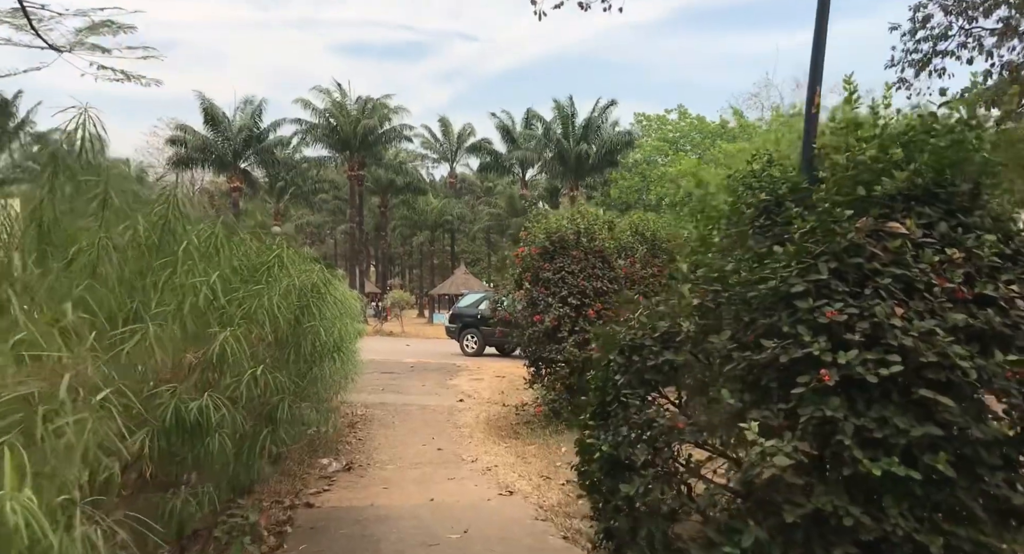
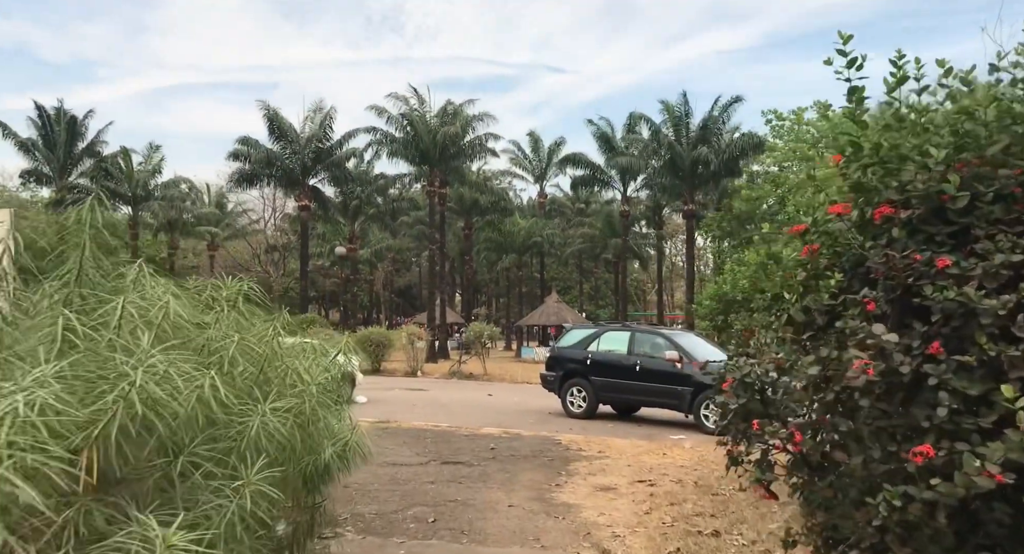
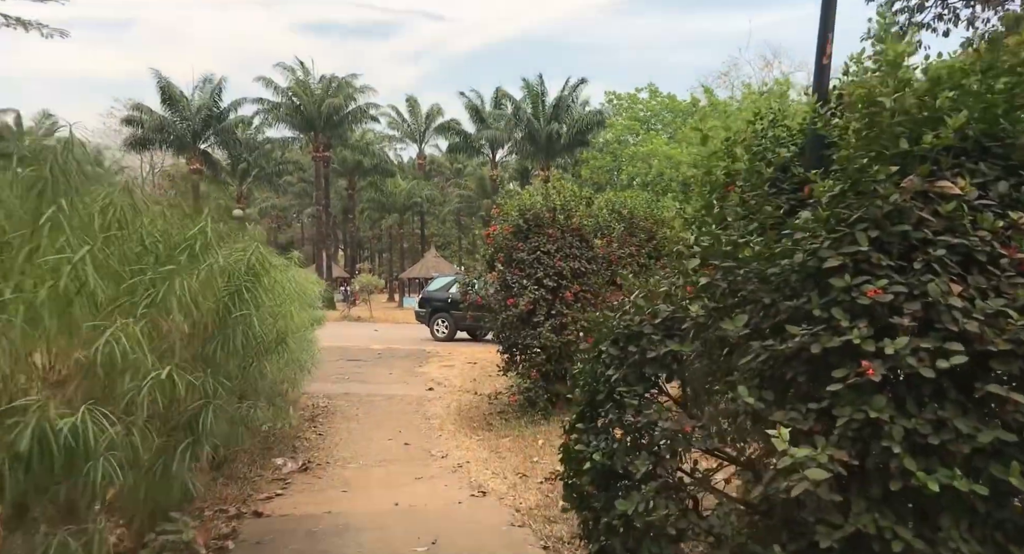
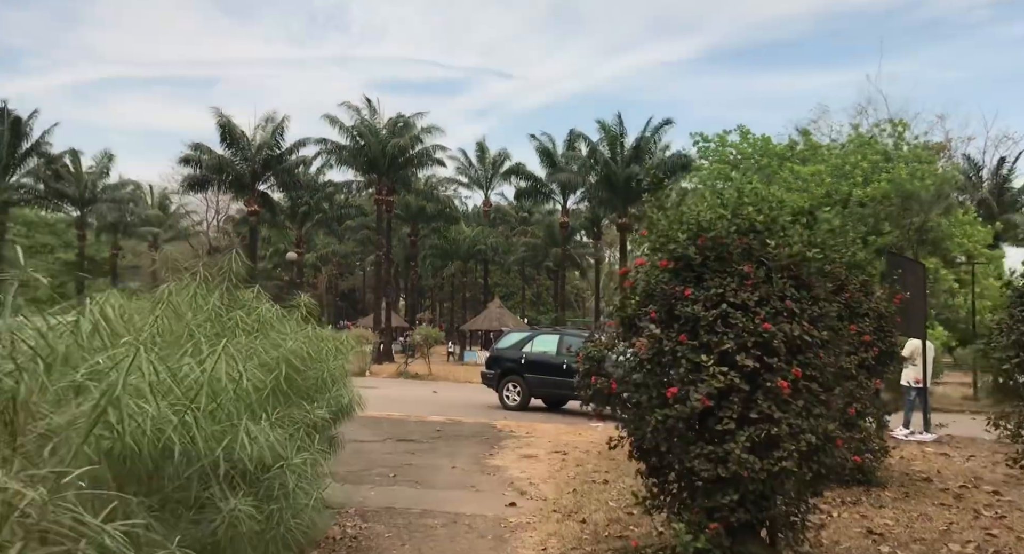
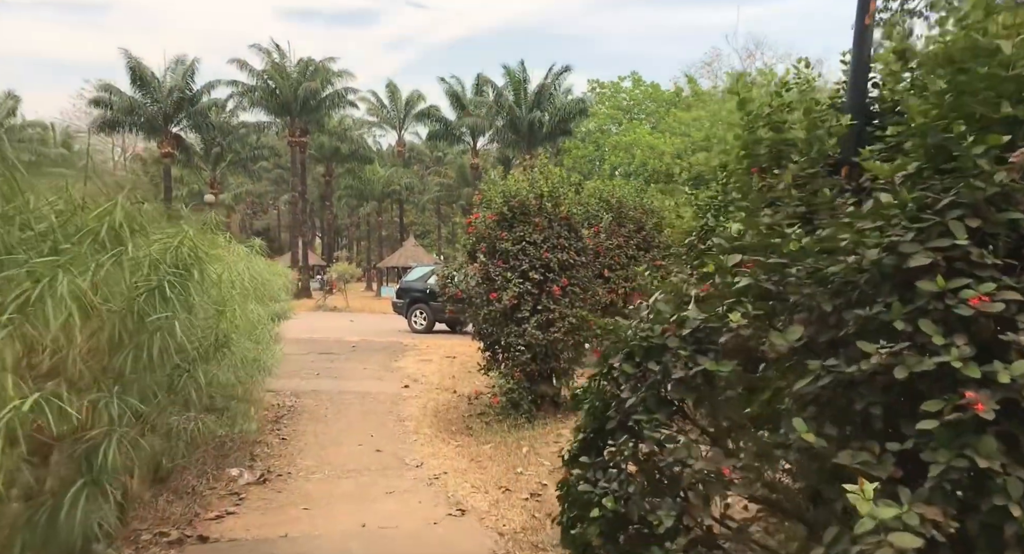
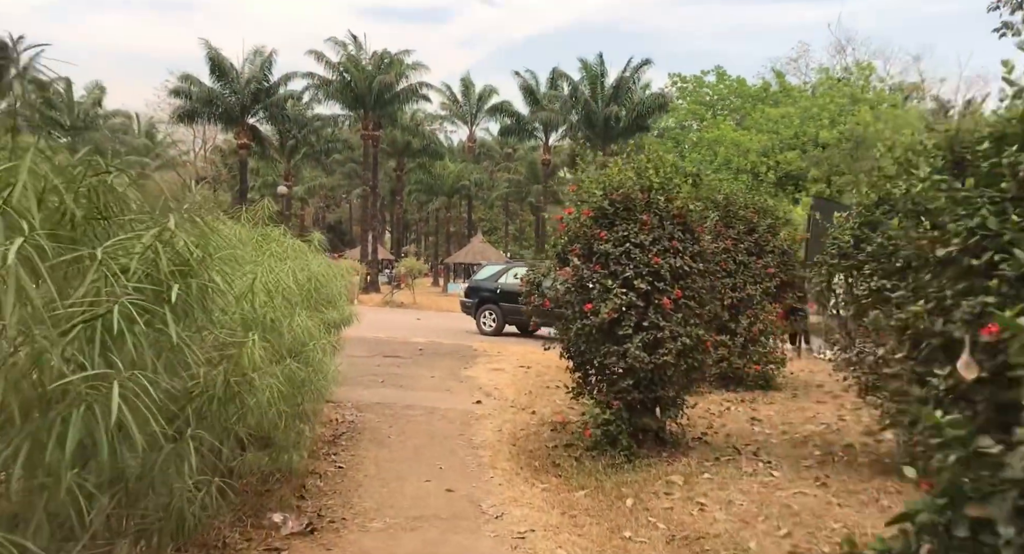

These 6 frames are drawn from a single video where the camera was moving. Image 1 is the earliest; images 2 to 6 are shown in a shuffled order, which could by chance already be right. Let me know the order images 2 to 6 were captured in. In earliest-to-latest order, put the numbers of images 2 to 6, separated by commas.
3, 5, 6, 4, 2
